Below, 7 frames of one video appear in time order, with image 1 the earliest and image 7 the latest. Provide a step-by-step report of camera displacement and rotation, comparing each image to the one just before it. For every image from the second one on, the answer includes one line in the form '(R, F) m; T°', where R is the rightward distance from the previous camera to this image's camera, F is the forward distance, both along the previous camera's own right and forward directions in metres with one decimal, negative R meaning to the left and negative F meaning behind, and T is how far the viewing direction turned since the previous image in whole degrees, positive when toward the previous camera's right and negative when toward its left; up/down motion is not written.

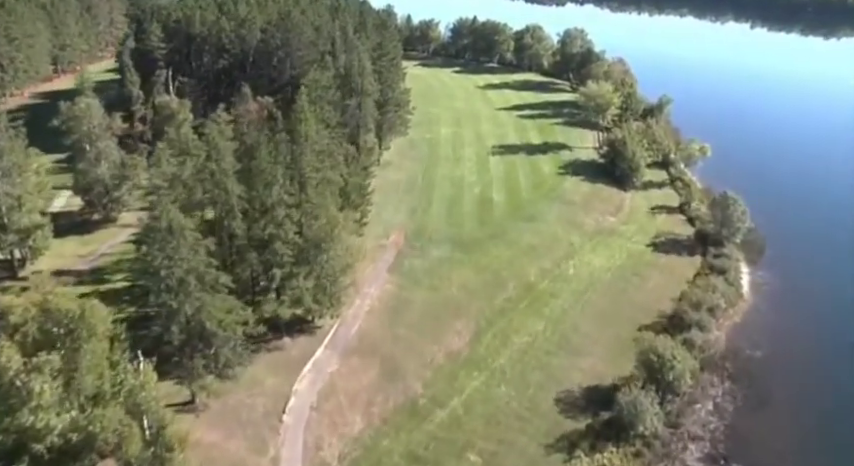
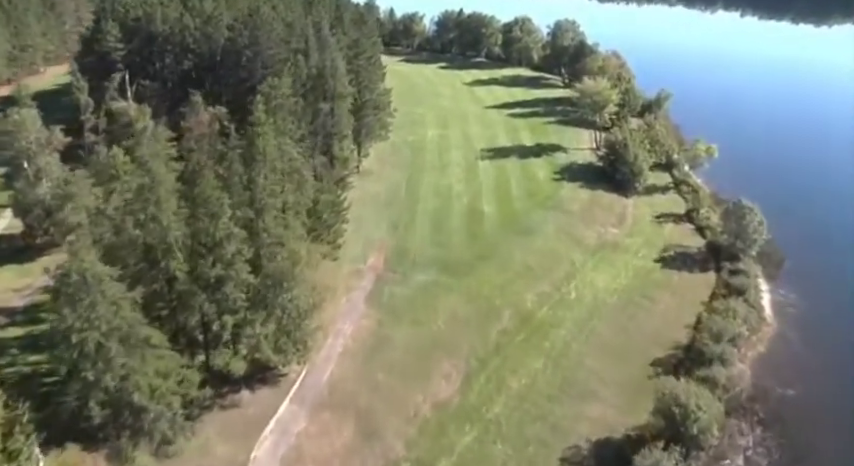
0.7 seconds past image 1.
(+0.6, +7.6) m; +1°
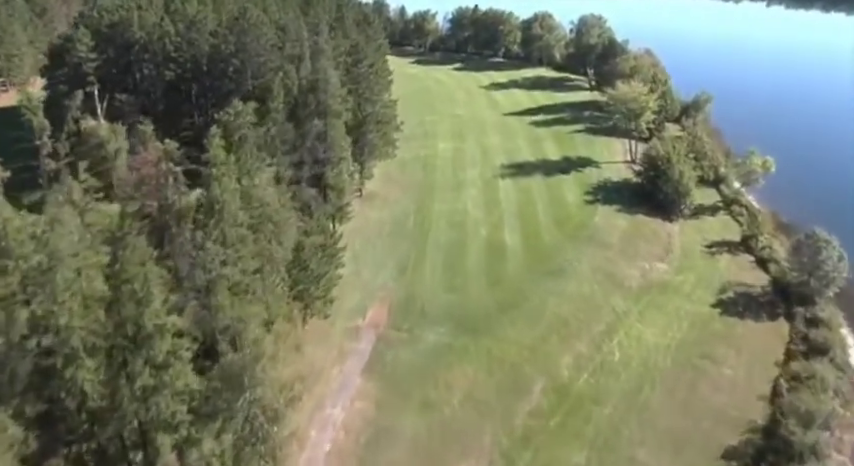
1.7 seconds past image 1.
(+0.5, +10.8) m; -1°
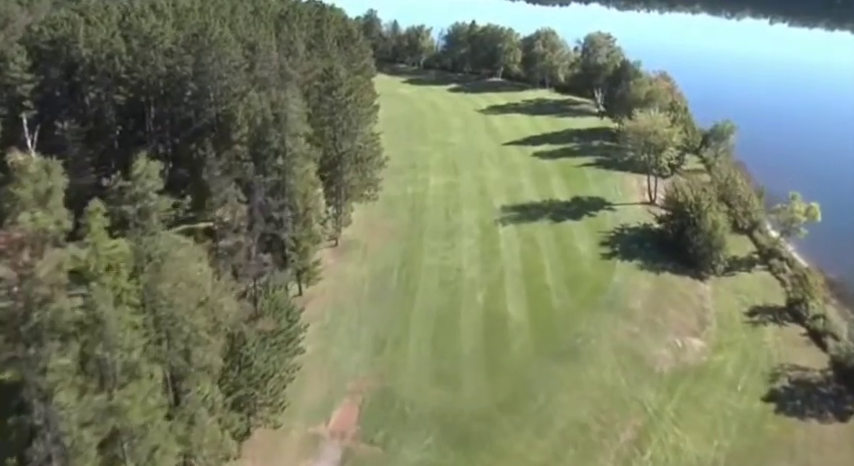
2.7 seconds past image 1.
(+0.7, +11.0) m; 0°
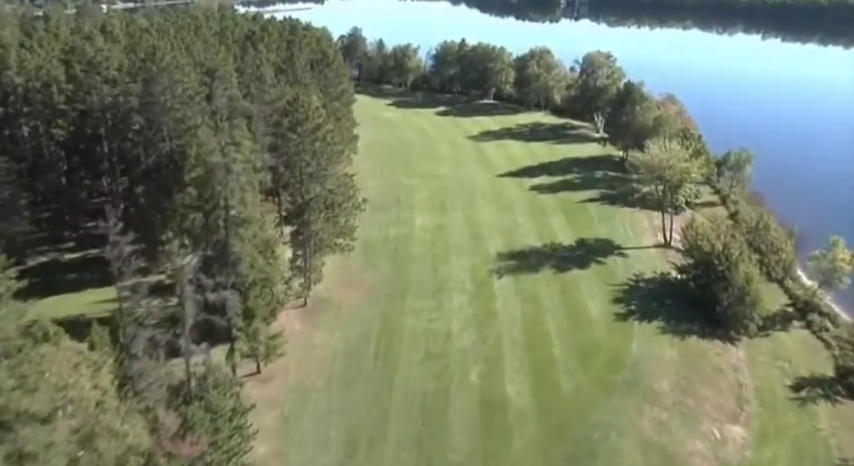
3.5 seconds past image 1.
(+0.5, +9.0) m; +1°
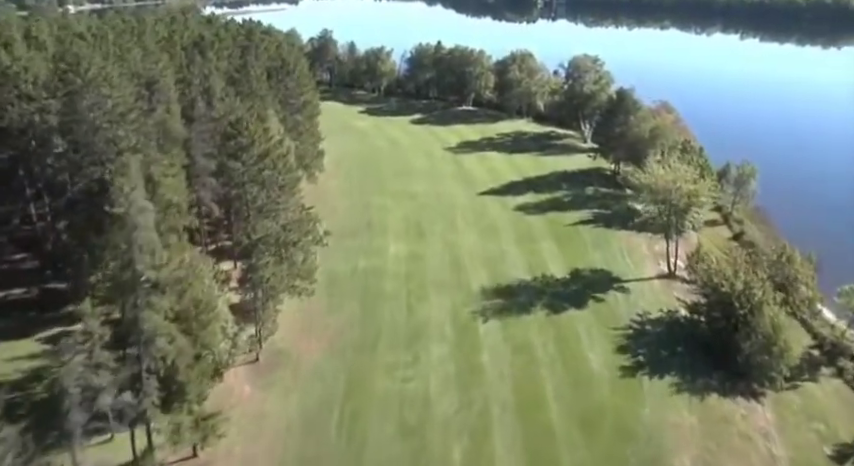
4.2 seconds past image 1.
(+0.3, +7.9) m; +2°
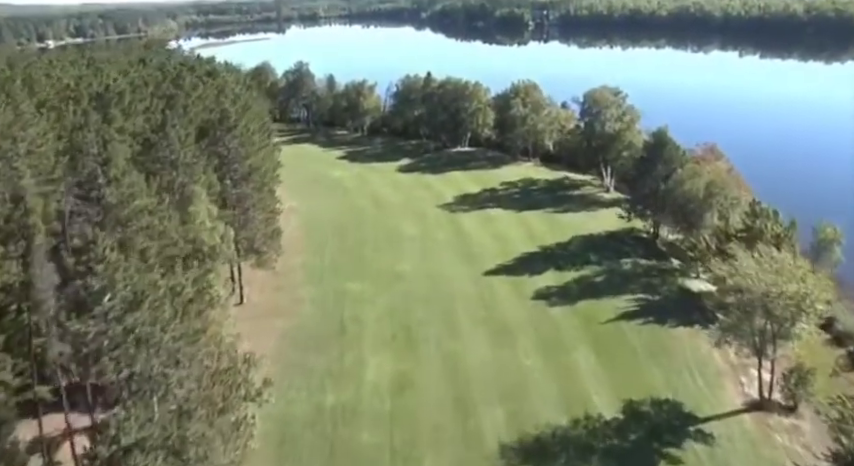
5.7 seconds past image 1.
(+0.3, +16.8) m; 0°
